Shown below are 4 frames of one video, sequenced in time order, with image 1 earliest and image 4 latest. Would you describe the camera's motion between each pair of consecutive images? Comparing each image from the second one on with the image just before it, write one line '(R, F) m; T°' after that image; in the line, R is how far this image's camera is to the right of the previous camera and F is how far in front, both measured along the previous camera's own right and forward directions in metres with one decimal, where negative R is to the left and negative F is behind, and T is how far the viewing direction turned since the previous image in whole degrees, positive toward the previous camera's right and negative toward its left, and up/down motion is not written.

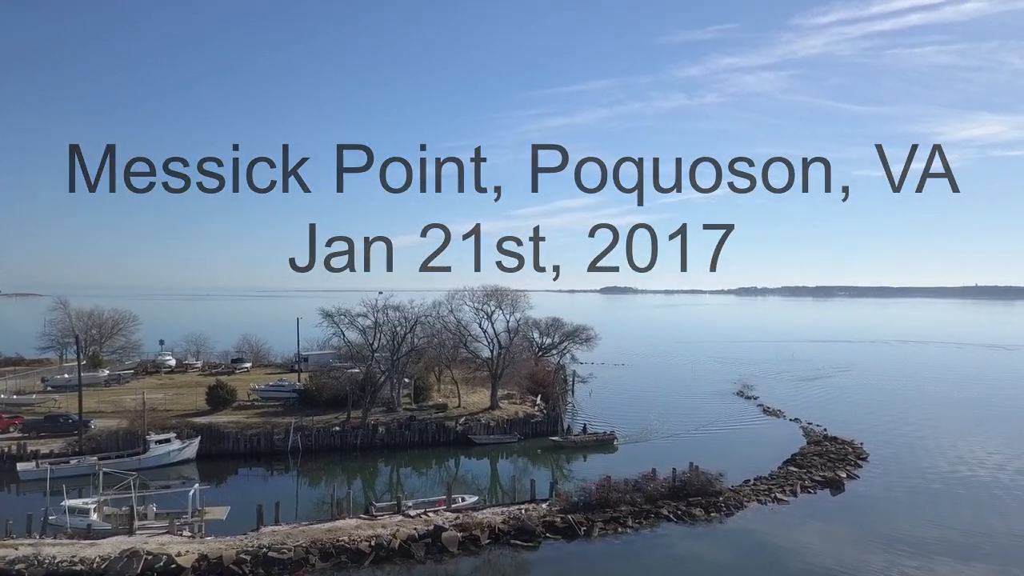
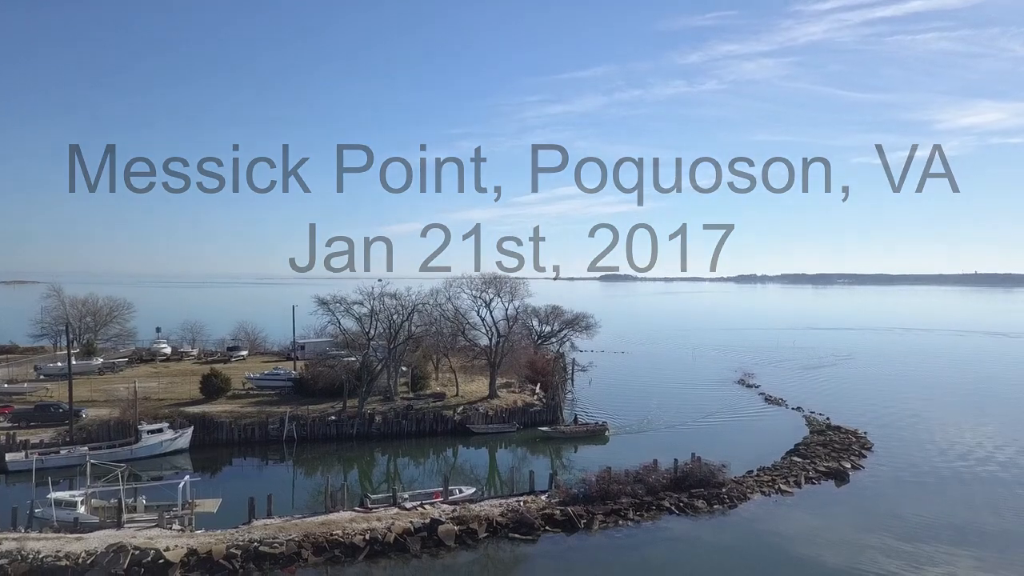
(0.0, +0.6) m; 0°
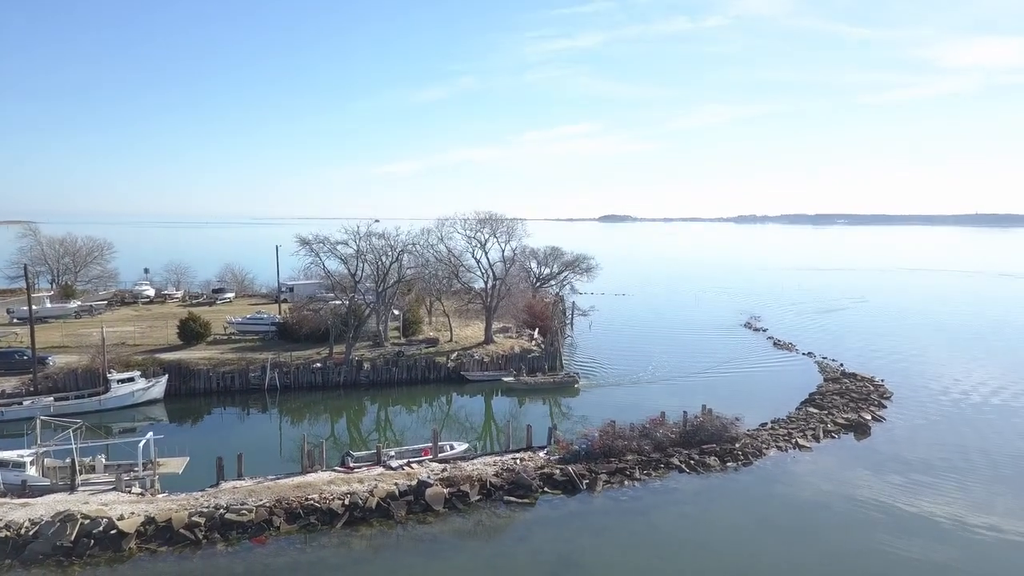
(+0.1, +2.3) m; 0°
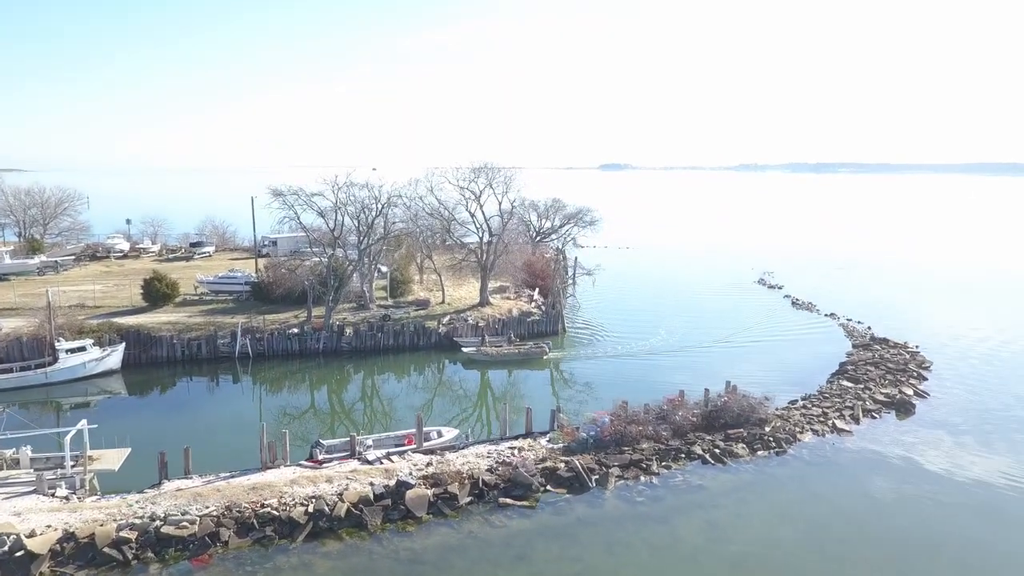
(0.0, +3.2) m; 0°
